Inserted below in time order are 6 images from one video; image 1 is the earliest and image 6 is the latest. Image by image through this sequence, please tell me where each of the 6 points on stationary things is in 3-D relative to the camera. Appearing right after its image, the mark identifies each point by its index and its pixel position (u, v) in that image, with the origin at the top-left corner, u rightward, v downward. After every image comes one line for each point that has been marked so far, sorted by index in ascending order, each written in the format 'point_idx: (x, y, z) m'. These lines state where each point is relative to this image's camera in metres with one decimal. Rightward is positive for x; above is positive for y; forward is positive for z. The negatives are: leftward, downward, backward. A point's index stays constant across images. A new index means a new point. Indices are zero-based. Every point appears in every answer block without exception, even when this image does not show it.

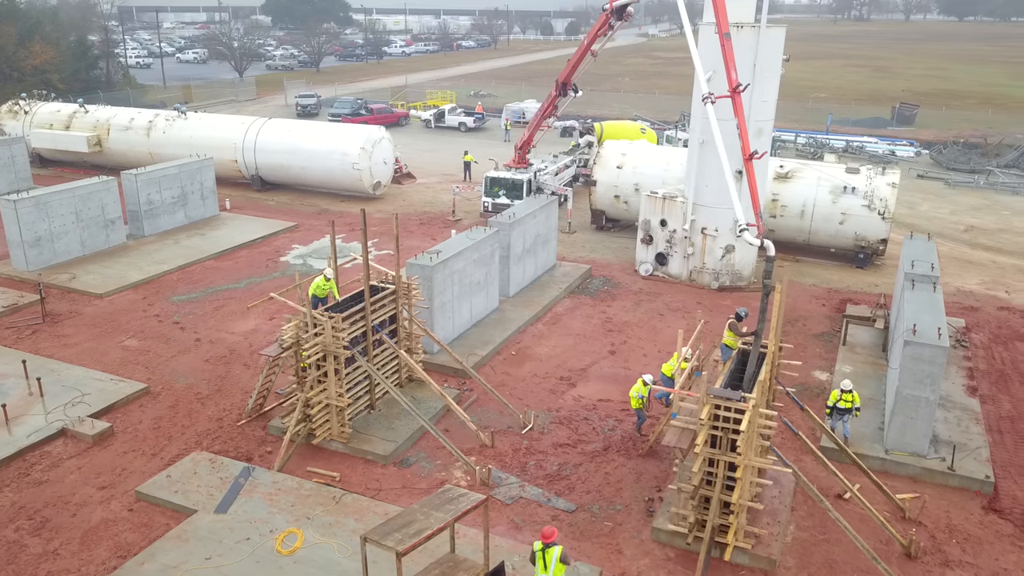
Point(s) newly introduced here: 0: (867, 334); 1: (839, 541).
0: (+7.9, -1.0, +17.9) m
1: (+4.6, -3.6, +11.3) m
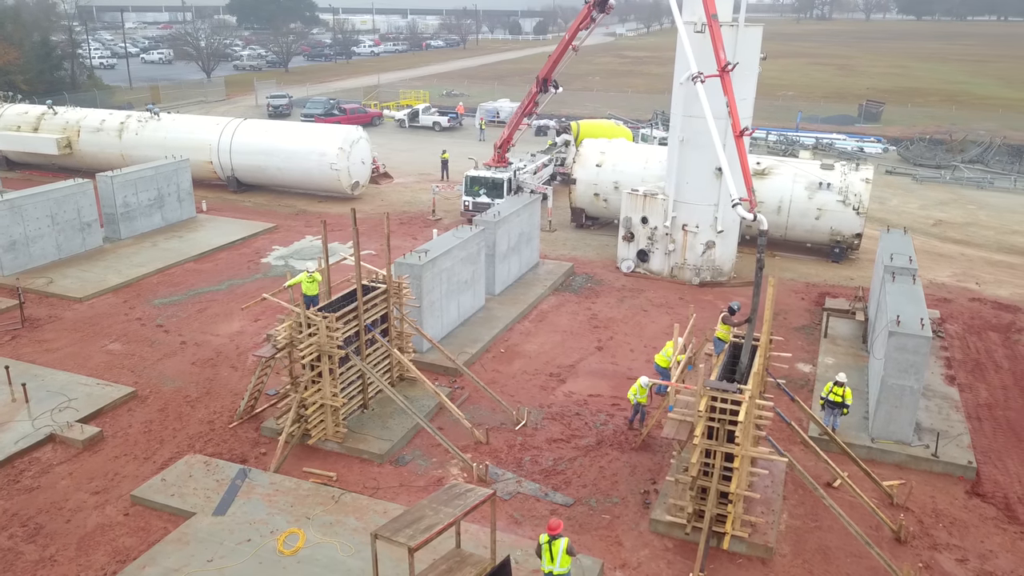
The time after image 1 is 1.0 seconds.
0: (+7.6, -0.9, +18.3) m
1: (+4.6, -3.5, +11.6) m
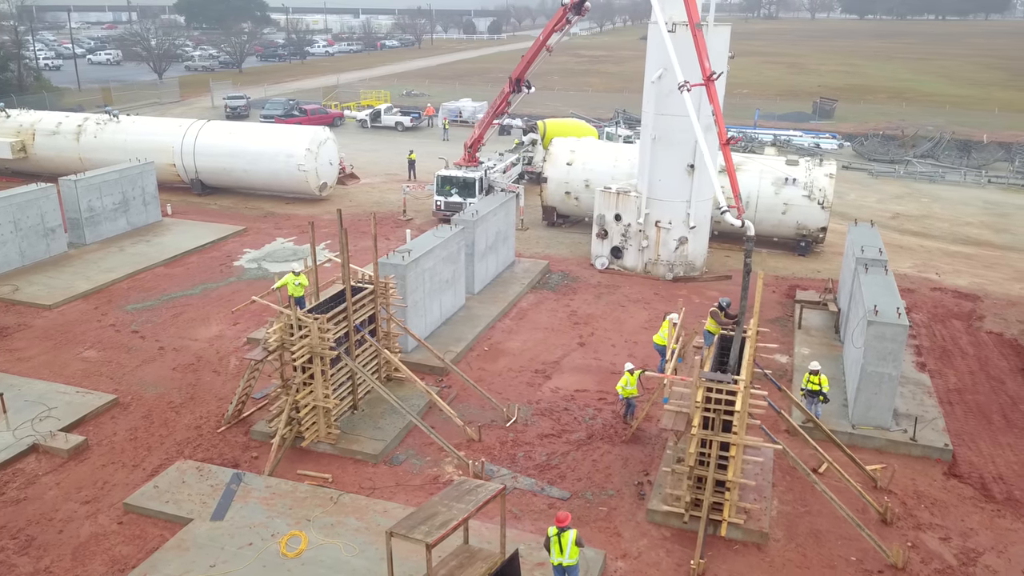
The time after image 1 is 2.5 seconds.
0: (+7.2, -0.7, +18.8) m
1: (+4.6, -3.3, +12.0) m
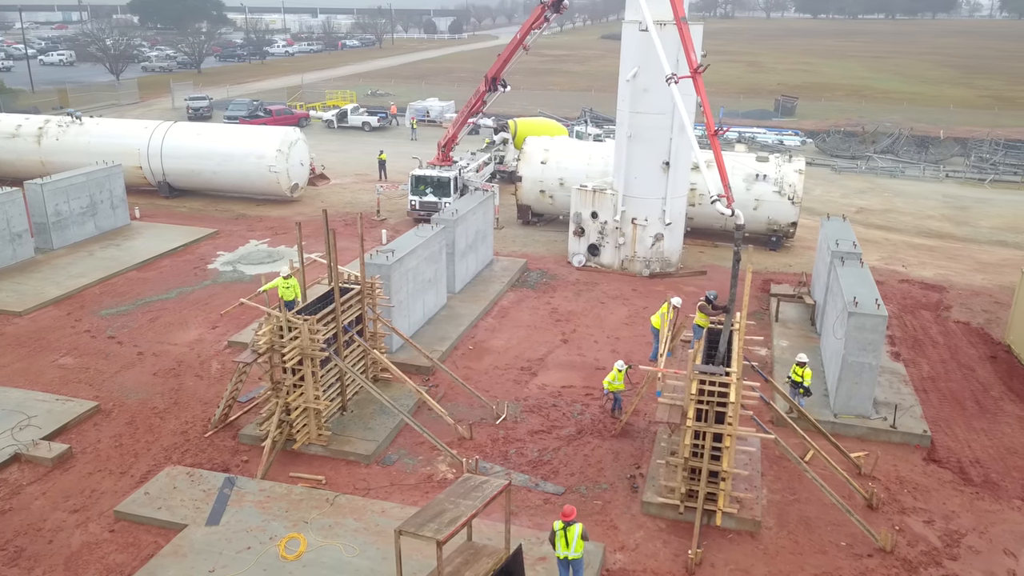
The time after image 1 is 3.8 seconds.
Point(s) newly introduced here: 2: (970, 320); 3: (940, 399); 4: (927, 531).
0: (+6.7, -0.5, +19.2) m
1: (+4.5, -3.2, +12.3) m
2: (+11.1, -0.8, +19.6) m
3: (+8.2, -2.1, +15.5) m
4: (+6.0, -3.5, +11.7) m
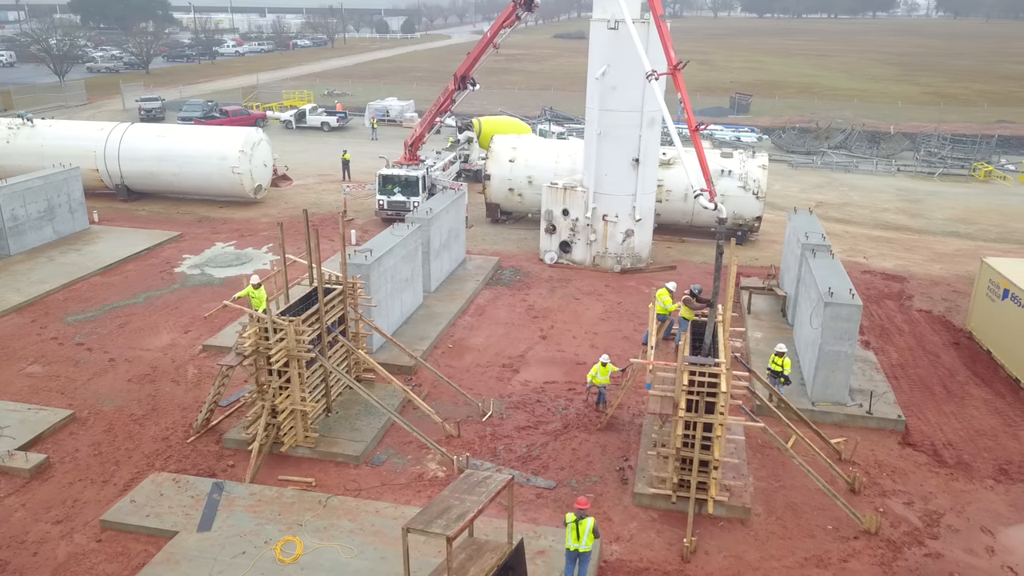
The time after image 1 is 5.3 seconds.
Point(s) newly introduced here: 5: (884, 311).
0: (+6.2, -0.3, +19.7) m
1: (+4.4, -3.1, +12.6) m
2: (+10.5, -0.5, +20.3) m
3: (+7.9, -1.9, +16.0) m
4: (+5.9, -3.4, +12.0) m
5: (+9.2, -0.6, +19.9) m
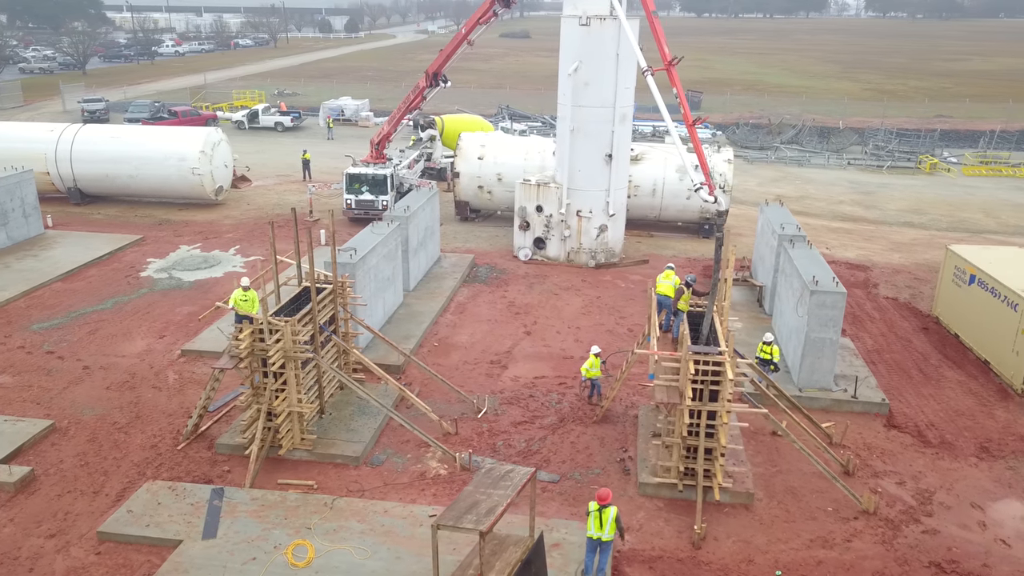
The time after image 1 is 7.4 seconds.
0: (+5.7, -0.1, +20.0) m
1: (+4.4, -2.9, +12.8) m
2: (+10.0, -0.2, +20.9) m
3: (+7.7, -1.7, +16.5) m
4: (+6.0, -3.1, +12.4) m
5: (+8.7, -0.3, +20.5) m
